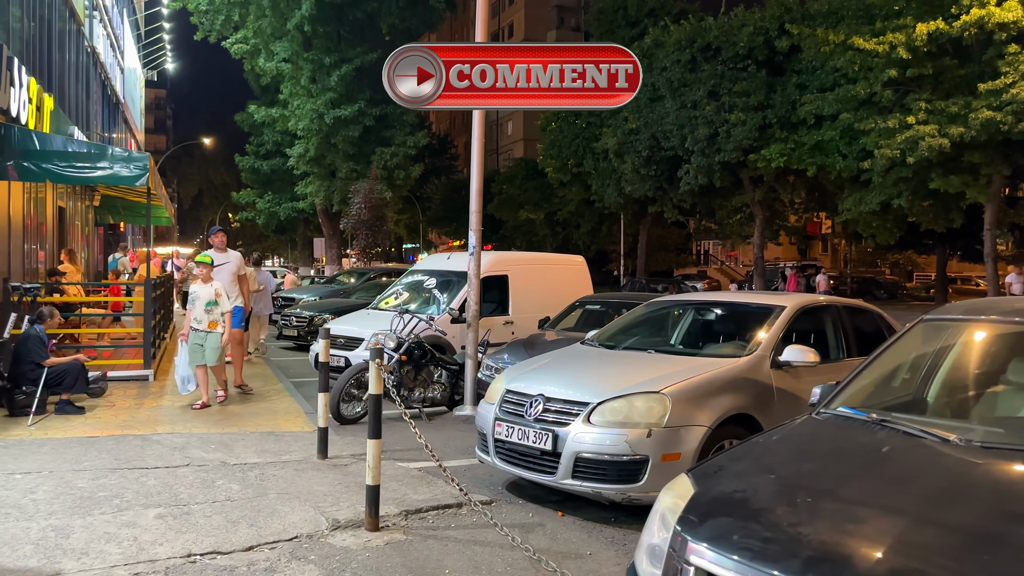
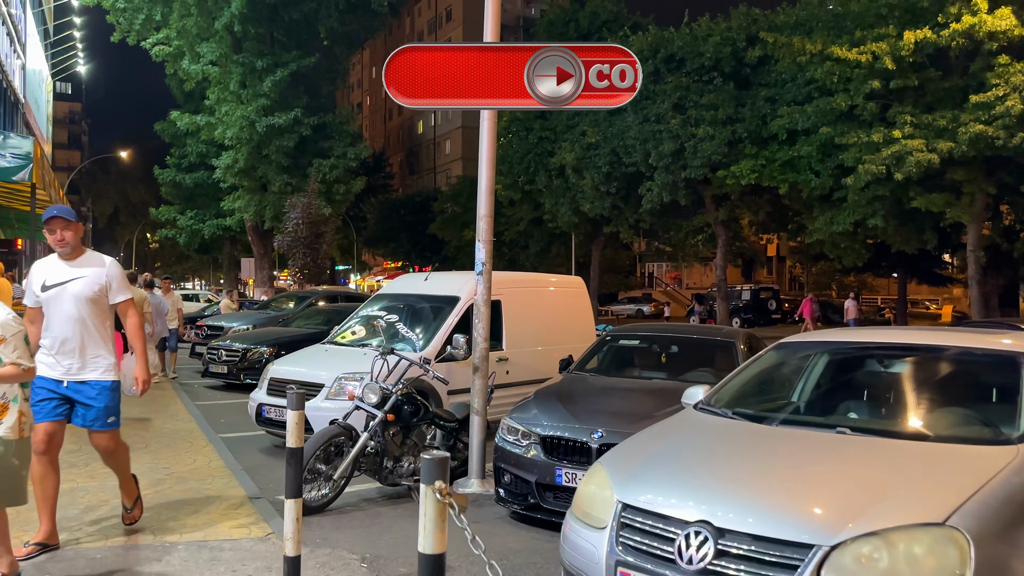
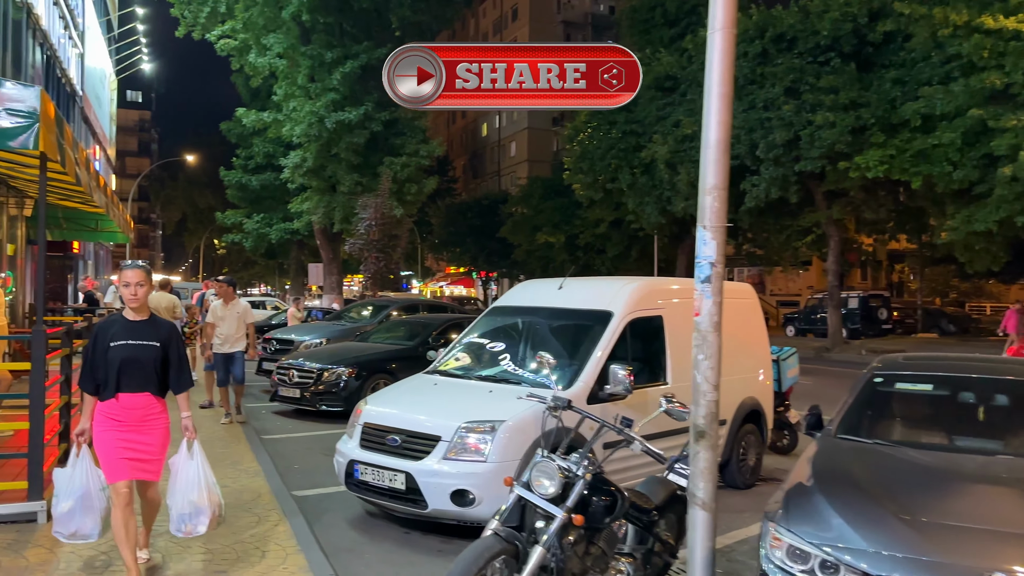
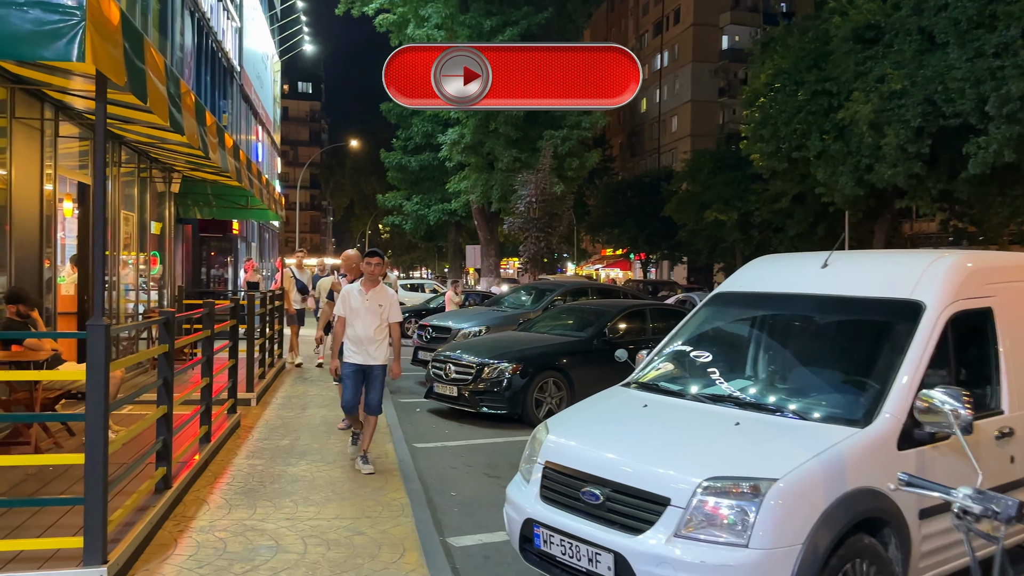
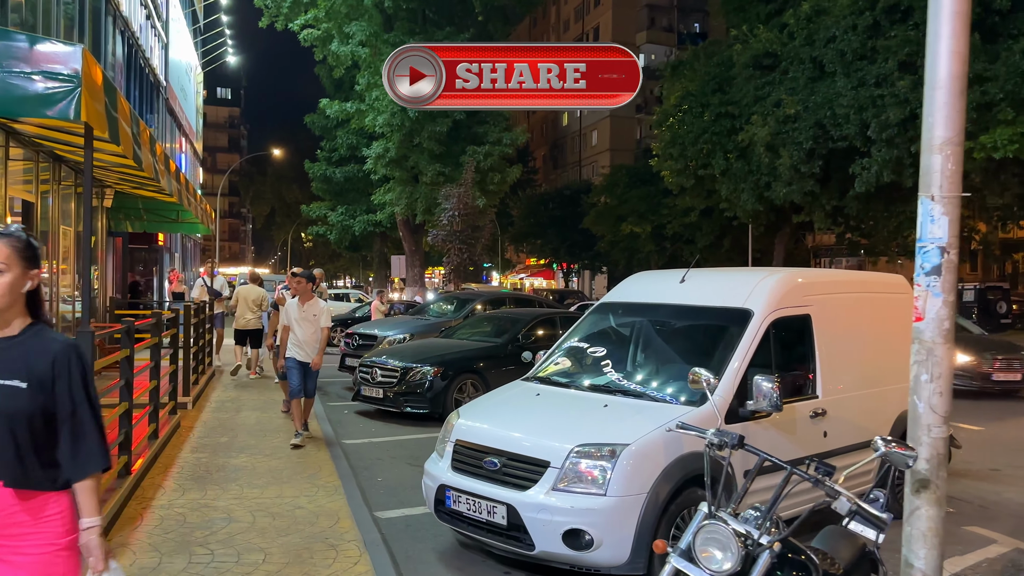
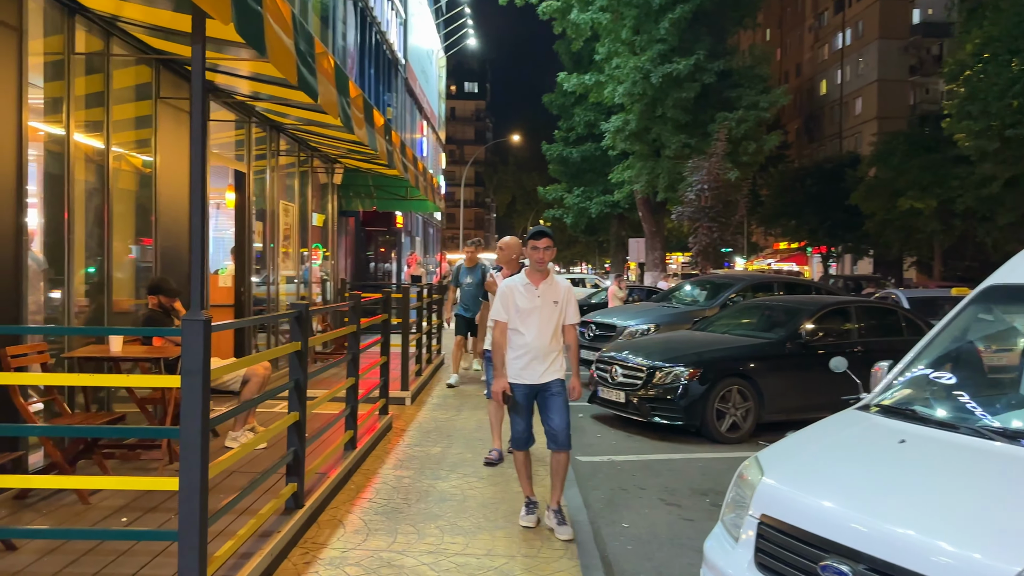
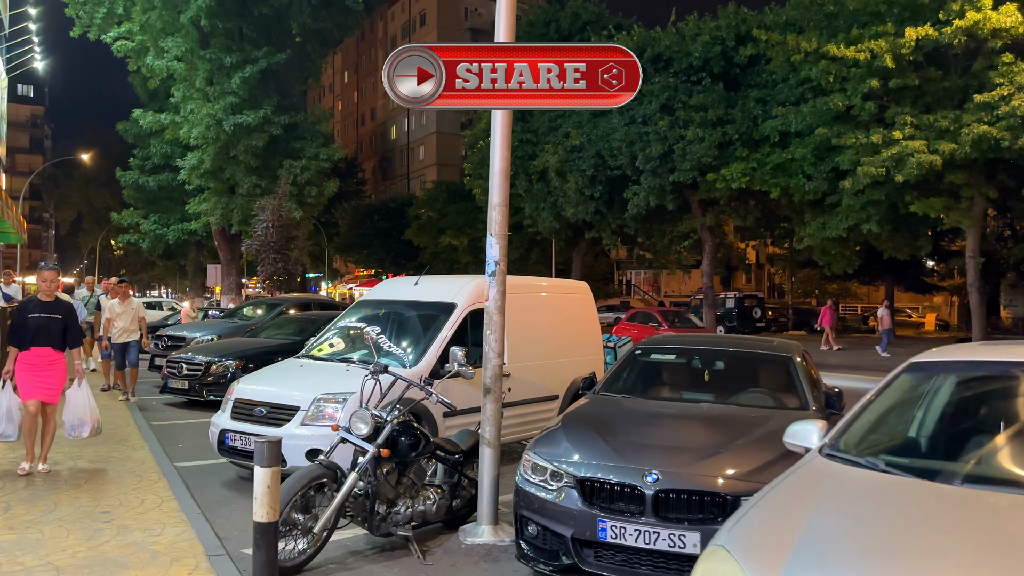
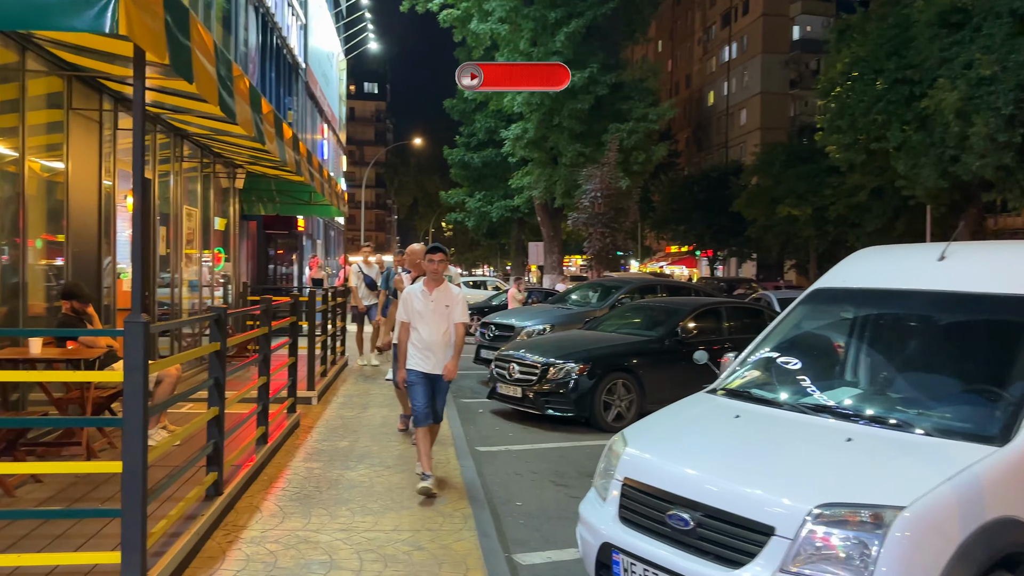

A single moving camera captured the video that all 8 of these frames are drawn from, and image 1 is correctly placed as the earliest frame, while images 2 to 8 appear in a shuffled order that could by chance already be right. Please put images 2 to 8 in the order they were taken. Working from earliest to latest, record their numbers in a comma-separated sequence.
2, 7, 3, 5, 4, 8, 6
